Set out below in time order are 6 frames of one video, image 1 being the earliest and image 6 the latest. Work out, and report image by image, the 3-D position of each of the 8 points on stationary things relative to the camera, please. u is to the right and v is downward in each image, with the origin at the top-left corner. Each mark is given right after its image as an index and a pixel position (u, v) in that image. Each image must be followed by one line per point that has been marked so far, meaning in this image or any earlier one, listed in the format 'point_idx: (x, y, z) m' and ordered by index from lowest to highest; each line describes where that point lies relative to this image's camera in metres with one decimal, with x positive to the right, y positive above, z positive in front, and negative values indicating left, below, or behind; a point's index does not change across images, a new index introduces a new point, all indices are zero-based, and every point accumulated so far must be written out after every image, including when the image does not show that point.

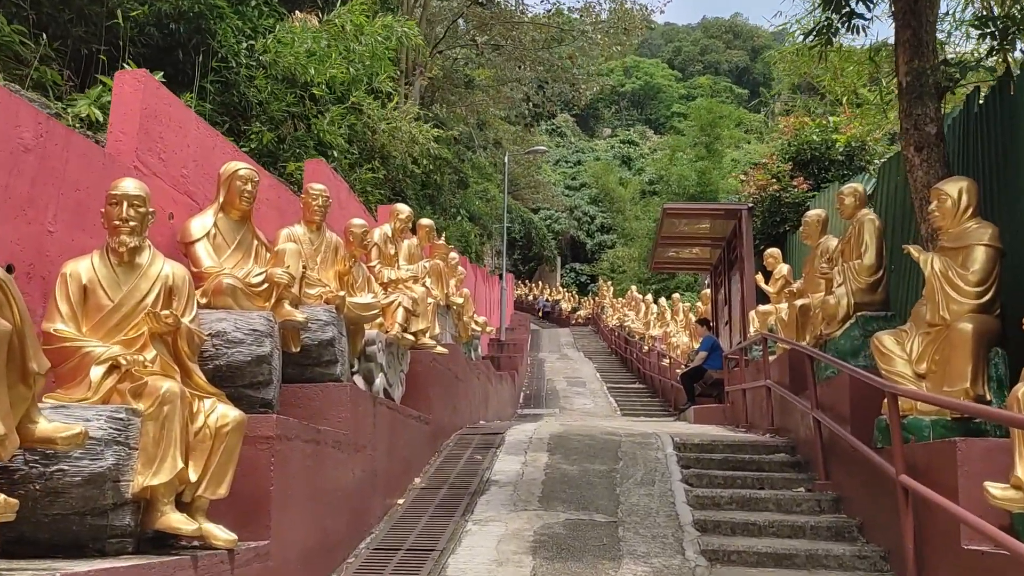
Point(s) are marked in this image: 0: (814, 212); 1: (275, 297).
0: (+2.7, +0.7, +7.5) m
1: (-1.1, 0.0, +4.0) m
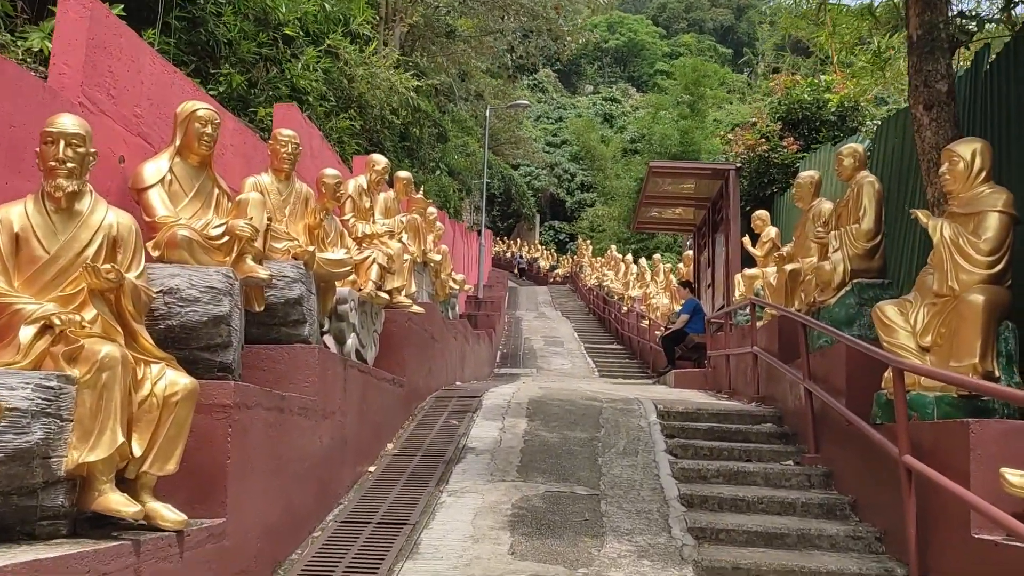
0: (+2.5, +1.0, +7.3) m
1: (-1.2, +0.2, +3.6) m
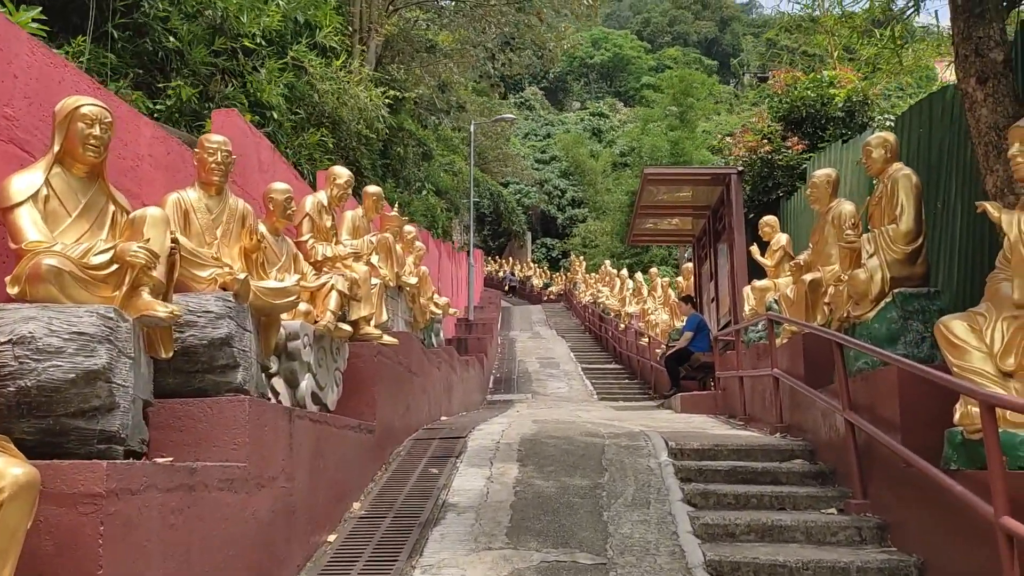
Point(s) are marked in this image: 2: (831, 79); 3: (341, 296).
0: (+2.4, +0.9, +6.5) m
1: (-1.3, 0.0, +2.8) m
2: (+3.9, +2.5, +10.1) m
3: (-1.0, 0.0, +5.0) m
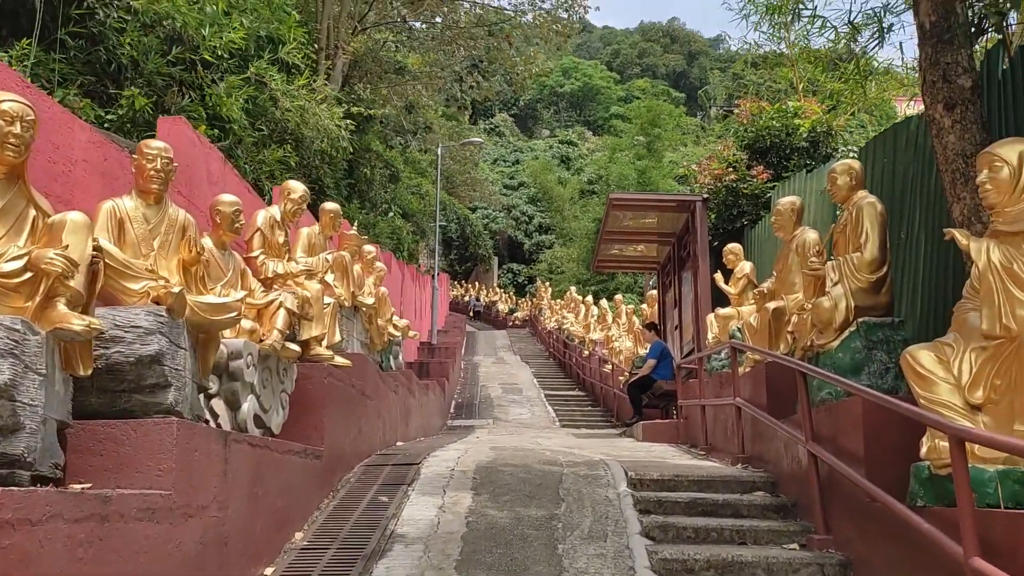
0: (+2.1, +0.7, +6.4) m
1: (-1.4, 0.0, +2.6) m
2: (+3.4, +2.2, +10.2) m
3: (-1.3, -0.1, +4.8) m
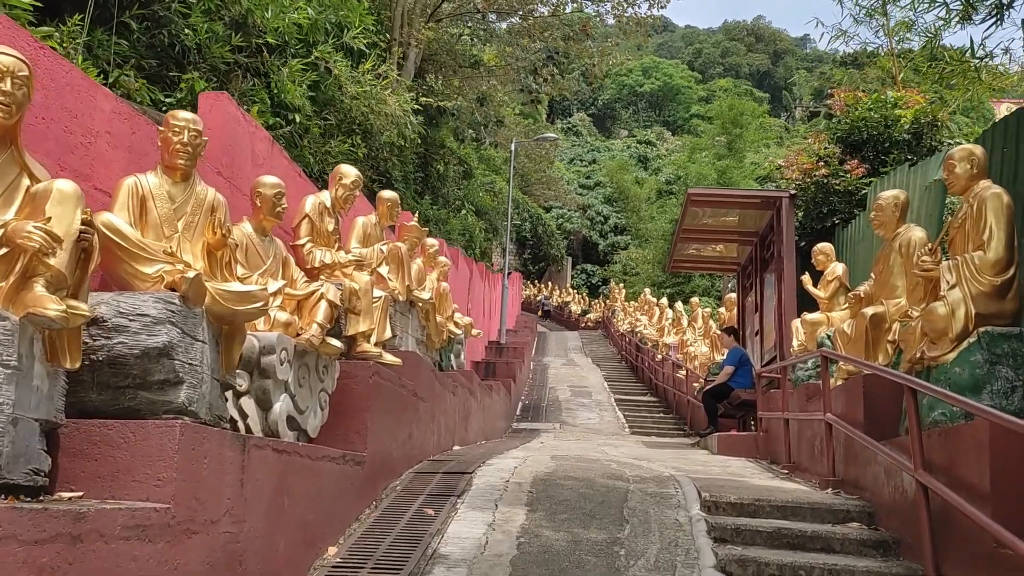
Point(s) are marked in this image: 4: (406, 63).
0: (+2.6, +0.7, +5.8) m
1: (-1.3, 0.0, +2.2) m
2: (+4.3, +2.1, +9.4) m
3: (-1.0, -0.1, +4.4) m
4: (-1.8, +3.7, +13.9) m
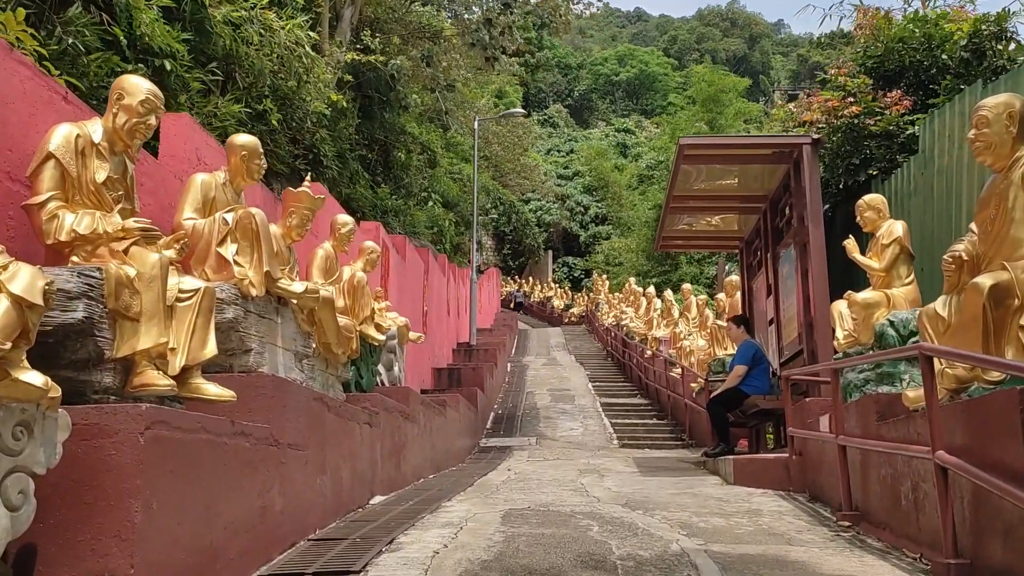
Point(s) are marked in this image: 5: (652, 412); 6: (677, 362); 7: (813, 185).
0: (+2.2, +0.8, +3.7) m
1: (-1.6, +0.1, +0.1) m
2: (+3.7, +2.4, +7.4) m
3: (-1.3, -0.1, +2.3) m
4: (-2.4, +3.8, +11.8) m
5: (+2.1, -1.9, +12.6) m
6: (+2.3, -1.0, +11.7) m
7: (+2.4, +0.8, +6.8) m
